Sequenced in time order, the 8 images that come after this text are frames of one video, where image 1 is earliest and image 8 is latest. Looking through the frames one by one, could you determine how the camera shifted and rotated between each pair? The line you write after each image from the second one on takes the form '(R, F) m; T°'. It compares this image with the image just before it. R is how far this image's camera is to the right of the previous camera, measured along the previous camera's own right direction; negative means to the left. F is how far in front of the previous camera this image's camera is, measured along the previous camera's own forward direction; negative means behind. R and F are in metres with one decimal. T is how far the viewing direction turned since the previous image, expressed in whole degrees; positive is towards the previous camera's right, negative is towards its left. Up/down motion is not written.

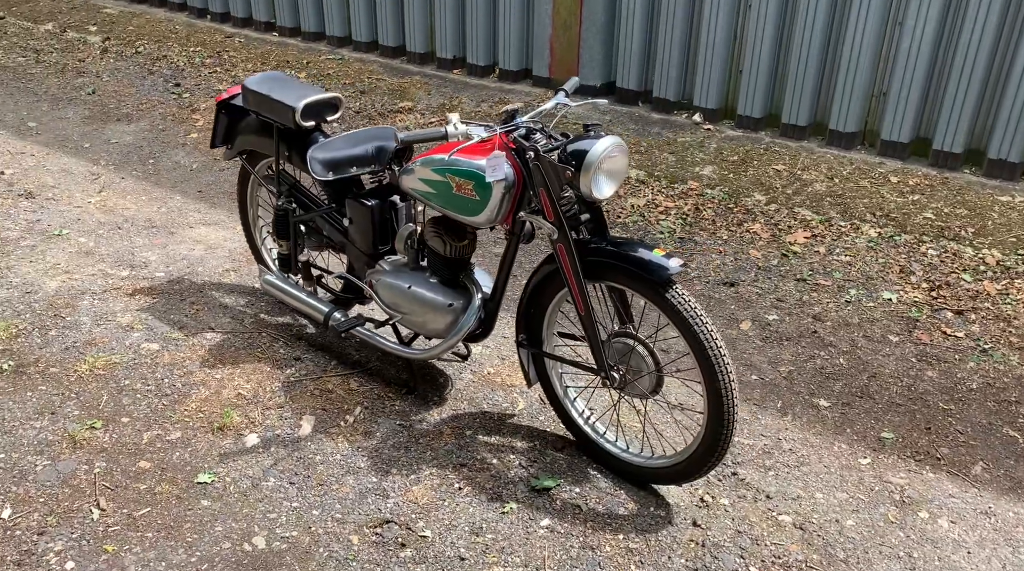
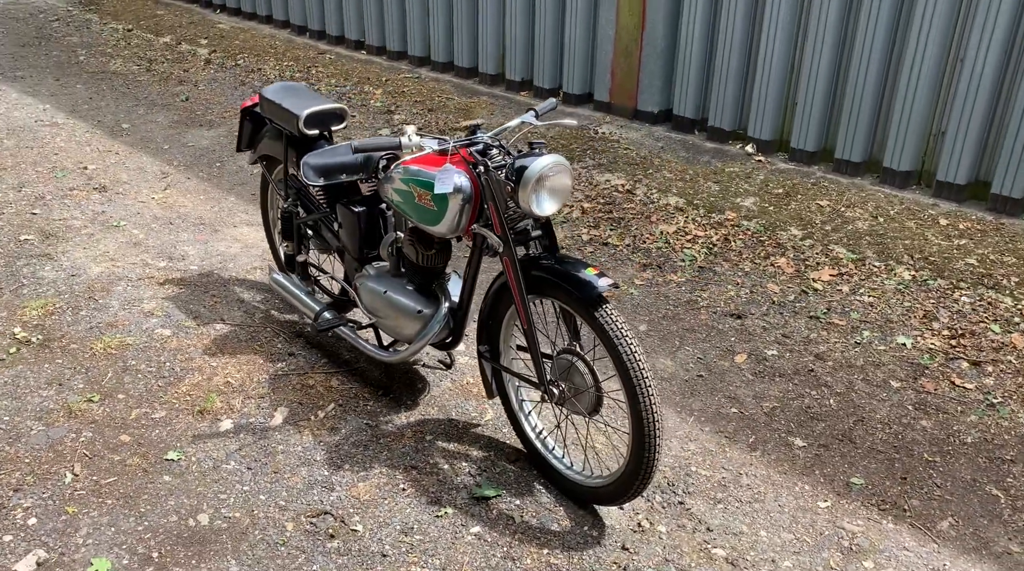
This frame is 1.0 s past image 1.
(+0.6, 0.0) m; -8°
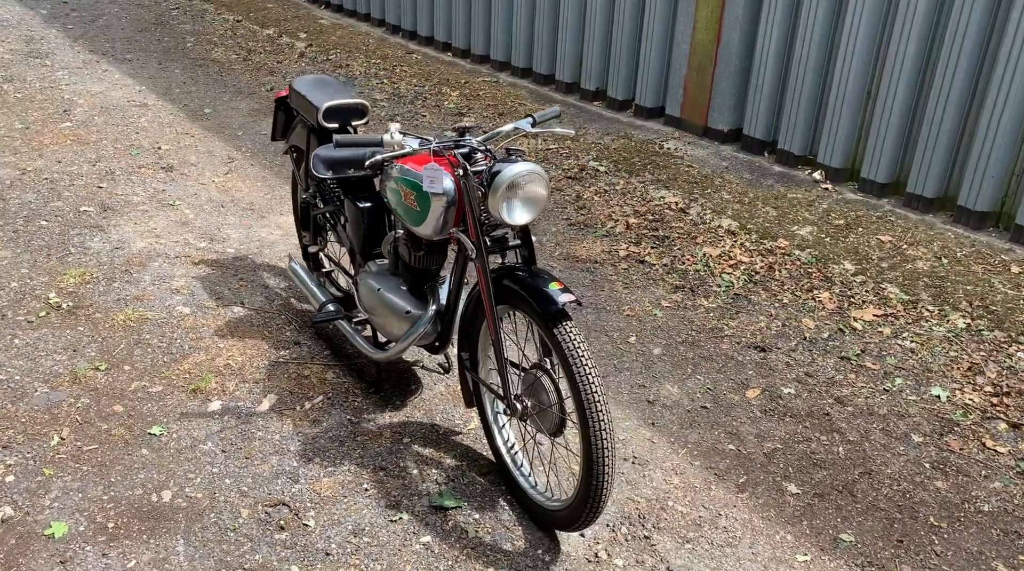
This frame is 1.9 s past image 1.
(+0.5, +0.1) m; -7°
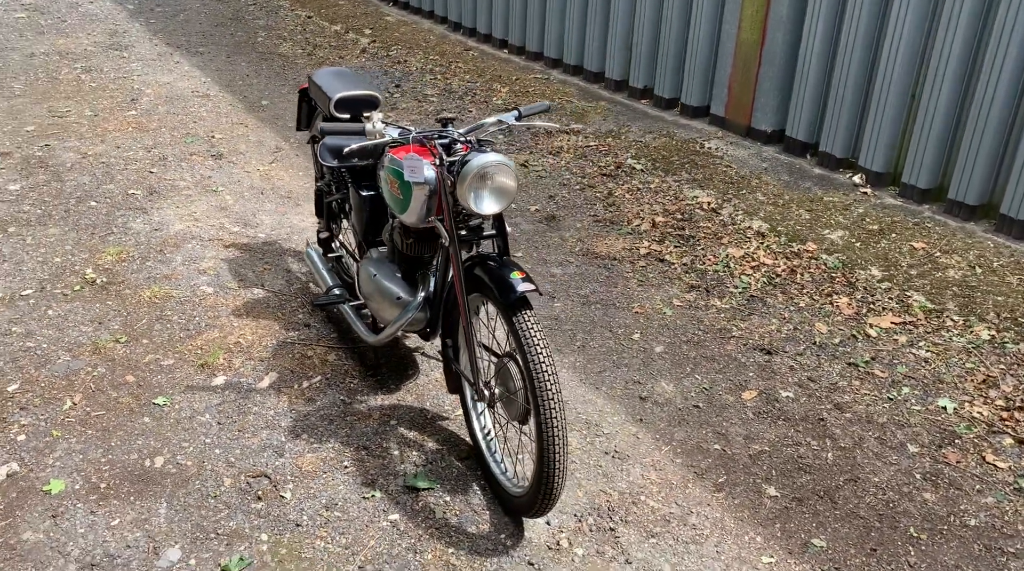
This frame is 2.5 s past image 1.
(+0.4, 0.0) m; -5°
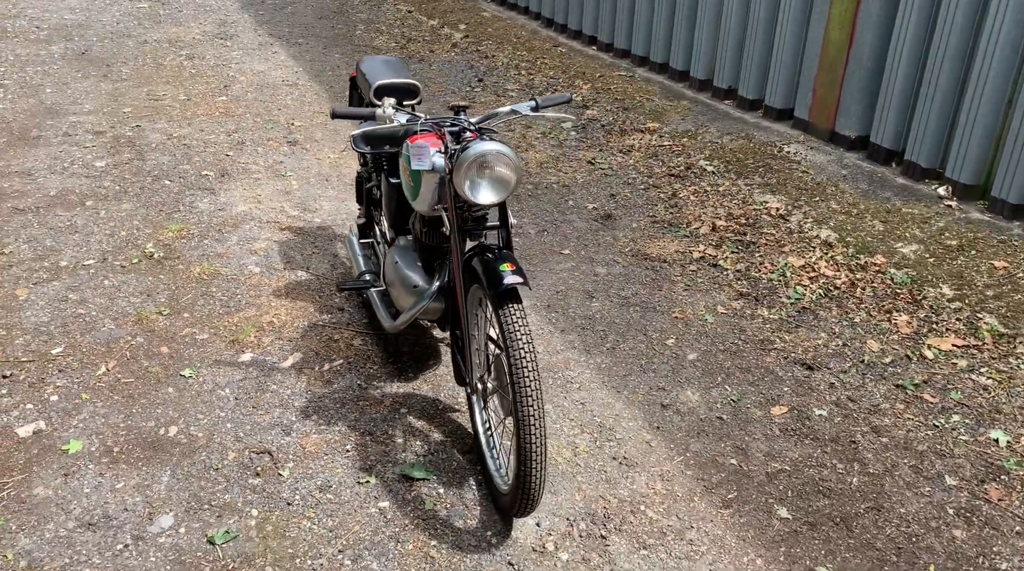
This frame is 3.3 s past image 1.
(+0.4, +0.1) m; -7°
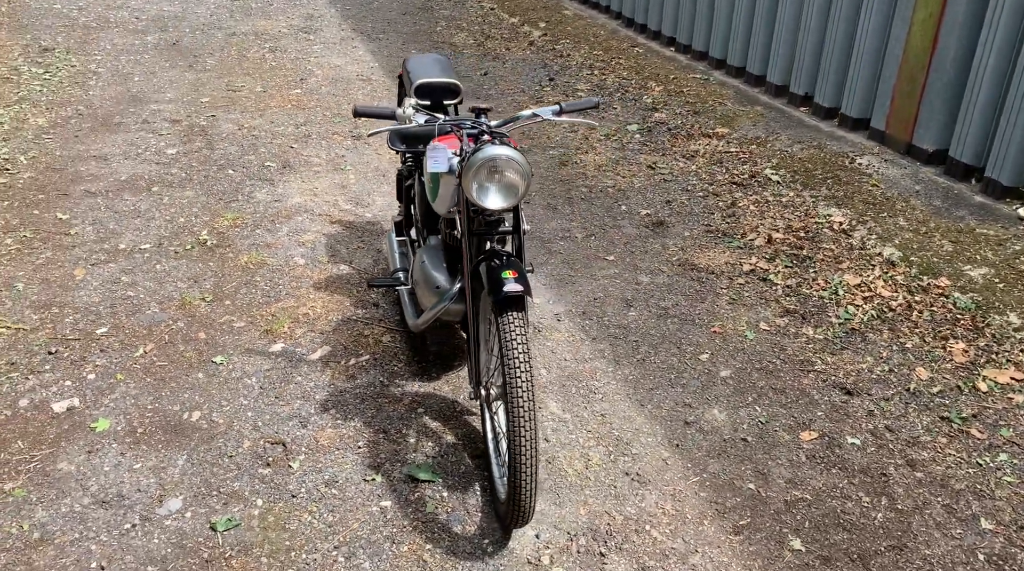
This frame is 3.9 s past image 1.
(+0.3, +0.1) m; -6°
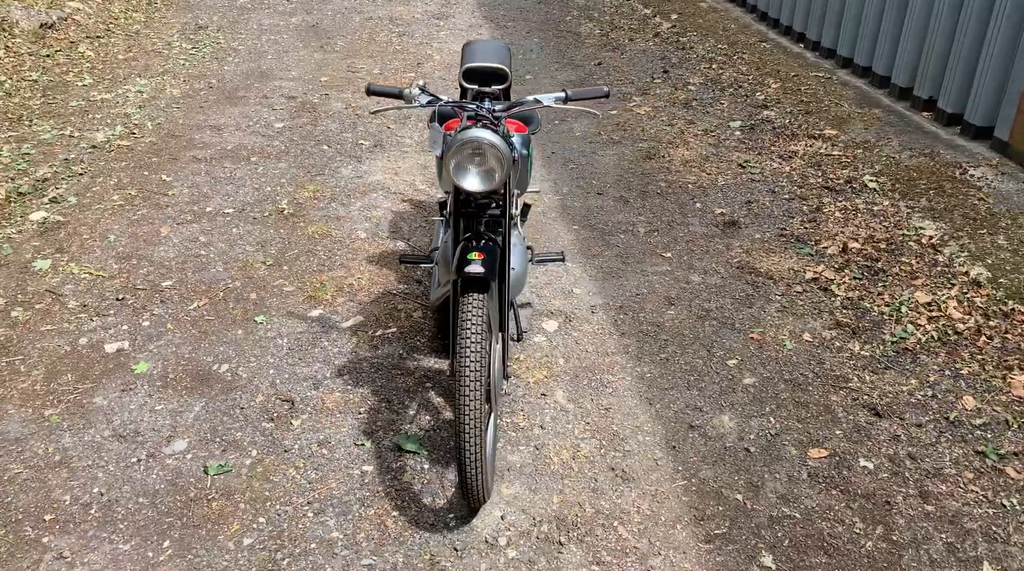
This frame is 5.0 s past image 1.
(+0.6, 0.0) m; -10°
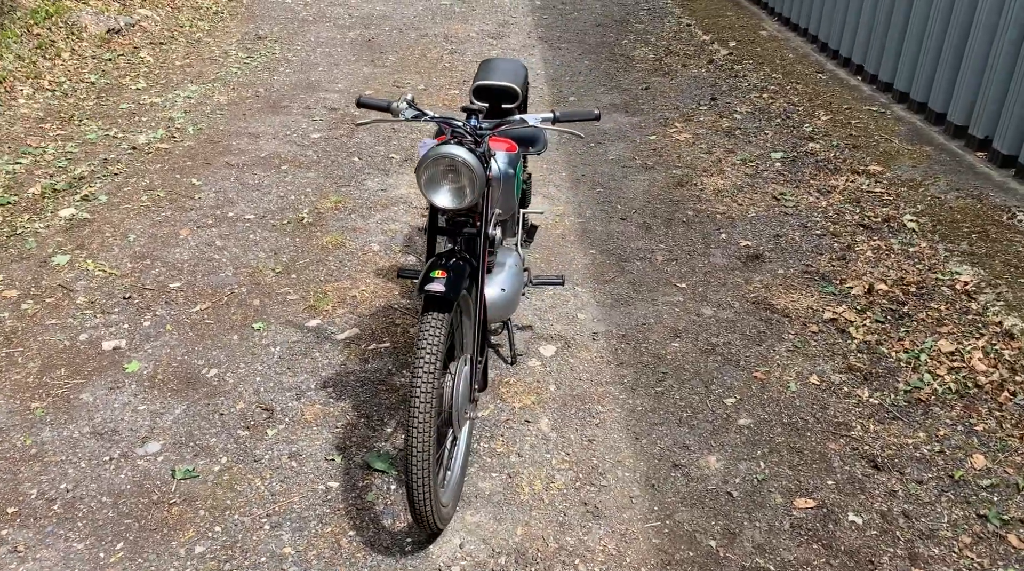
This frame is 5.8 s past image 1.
(+0.3, +0.1) m; -4°
